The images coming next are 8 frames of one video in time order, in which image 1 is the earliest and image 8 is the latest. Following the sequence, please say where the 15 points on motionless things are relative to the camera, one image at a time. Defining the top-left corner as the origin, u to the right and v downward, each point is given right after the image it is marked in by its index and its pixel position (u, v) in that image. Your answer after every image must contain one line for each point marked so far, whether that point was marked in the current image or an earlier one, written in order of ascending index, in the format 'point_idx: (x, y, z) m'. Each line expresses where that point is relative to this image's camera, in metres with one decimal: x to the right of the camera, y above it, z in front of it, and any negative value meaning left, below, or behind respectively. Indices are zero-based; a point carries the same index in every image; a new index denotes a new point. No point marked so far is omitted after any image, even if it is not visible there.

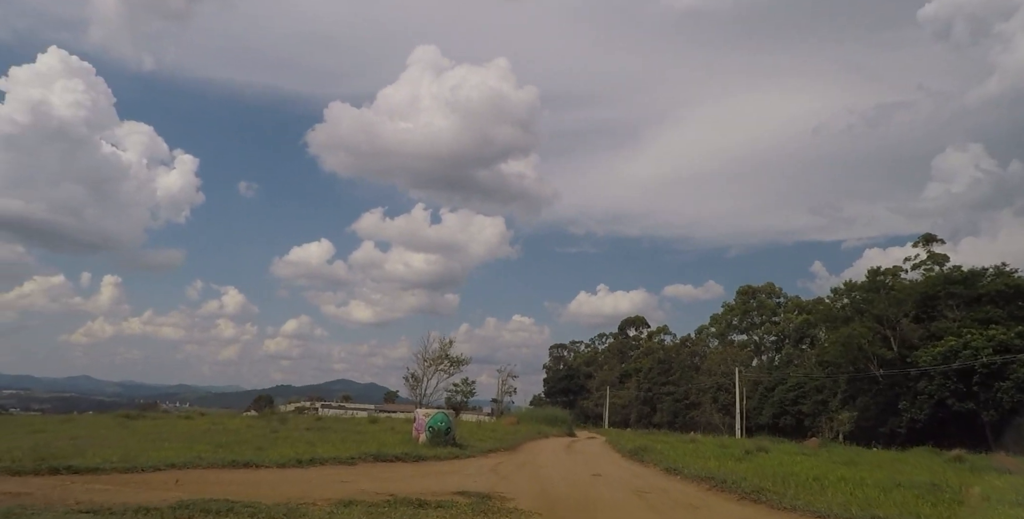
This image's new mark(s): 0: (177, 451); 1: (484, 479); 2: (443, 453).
0: (-7.7, -4.4, +16.1) m
1: (-0.5, -4.0, +13.0) m
2: (-1.6, -4.5, +16.6) m
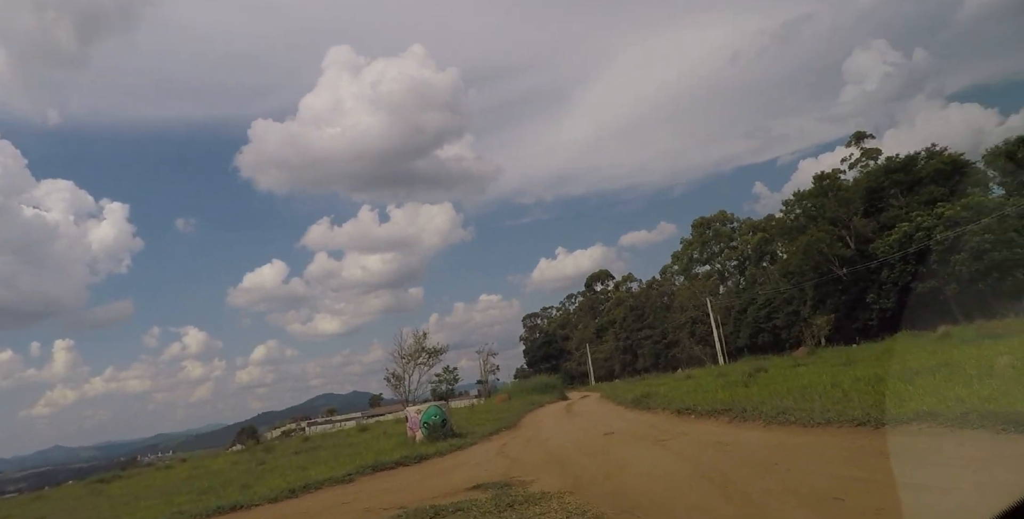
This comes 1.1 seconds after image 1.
0: (-7.4, -5.2, +14.8) m
1: (-0.3, -3.5, +12.0) m
2: (-1.5, -4.1, +15.6) m
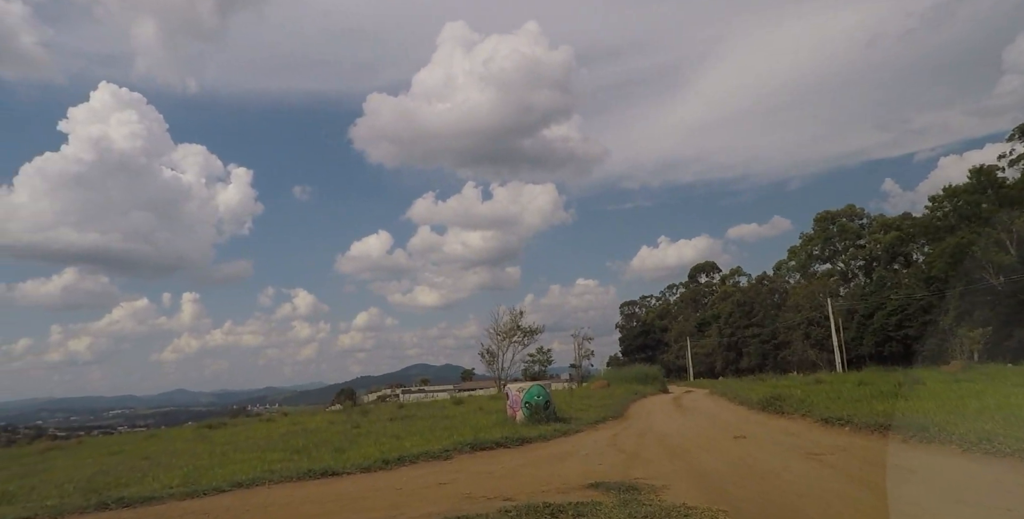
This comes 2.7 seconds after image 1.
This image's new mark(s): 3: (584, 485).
0: (-5.3, -4.2, +14.3) m
1: (+1.4, -3.0, +10.6) m
2: (+0.7, -3.5, +14.3) m
3: (+0.8, -2.7, +8.4) m
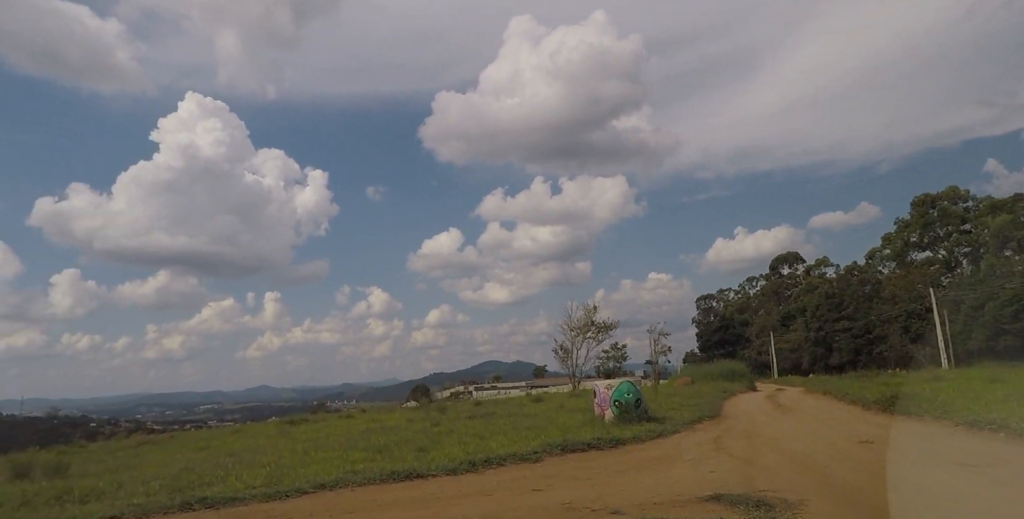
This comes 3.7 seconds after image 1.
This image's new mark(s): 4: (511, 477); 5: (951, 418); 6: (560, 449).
0: (-3.6, -4.0, +13.9) m
1: (+2.8, -2.7, +9.5) m
2: (+2.4, -3.2, +13.3) m
3: (+2.0, -2.5, +7.4) m
4: (0.0, -3.1, +10.2) m
5: (+6.9, -2.5, +11.4) m
6: (+0.8, -3.3, +12.2) m
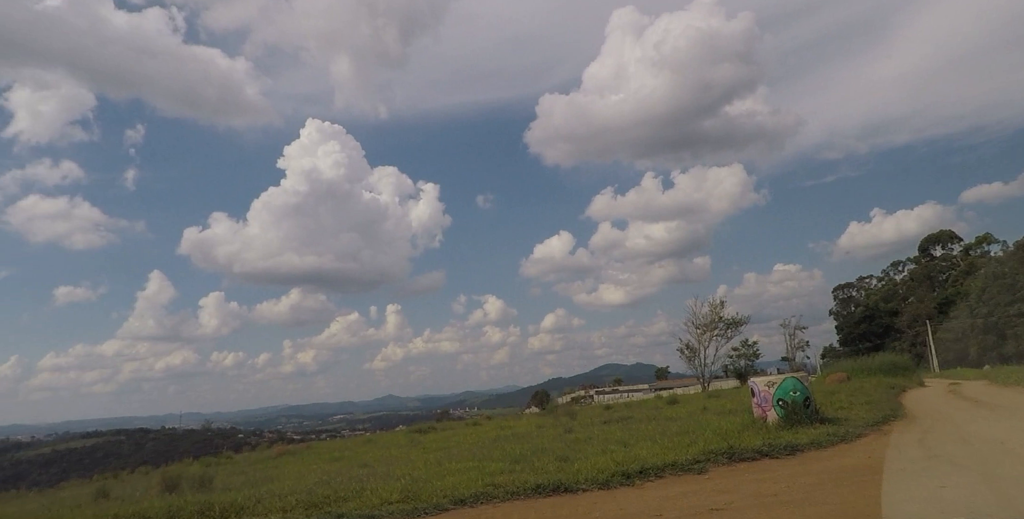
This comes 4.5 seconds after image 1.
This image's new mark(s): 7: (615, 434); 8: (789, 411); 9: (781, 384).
0: (-0.8, -4.0, +12.9) m
1: (+4.6, -2.3, +7.6) m
2: (+4.9, -2.8, +11.4) m
3: (+3.5, -2.1, +5.6) m
4: (+2.0, -2.9, +8.8) m
5: (+9.0, -1.8, +8.8) m
6: (+3.2, -2.9, +10.6) m
7: (+2.4, -4.0, +16.5) m
8: (+5.1, -2.8, +13.2) m
9: (+5.1, -2.4, +13.6) m
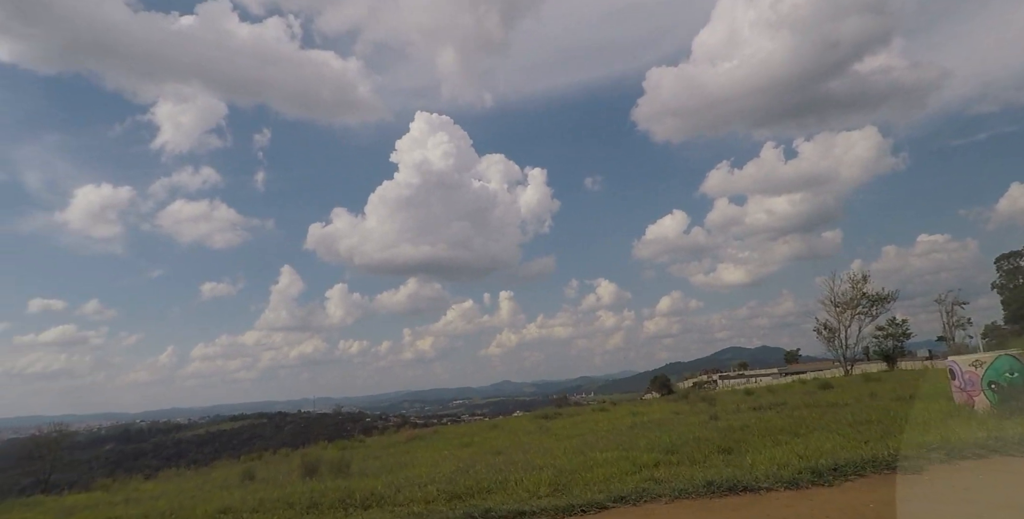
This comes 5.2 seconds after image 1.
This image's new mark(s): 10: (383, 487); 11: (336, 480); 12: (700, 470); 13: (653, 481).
0: (+1.8, -3.5, +11.7) m
1: (+6.3, -1.8, +5.6) m
2: (+7.1, -2.2, +9.3) m
3: (+4.9, -1.6, +3.8) m
4: (+3.9, -2.4, +7.2) m
5: (+10.8, -1.1, +6.1) m
6: (+5.3, -2.4, +8.8) m
7: (+5.5, -3.4, +14.8) m
8: (+7.7, -2.1, +11.1) m
9: (+7.7, -1.7, +11.5) m
10: (-2.7, -4.8, +15.1) m
11: (-4.5, -5.6, +18.0) m
12: (+2.8, -3.1, +10.6) m
13: (+2.1, -3.2, +10.4) m
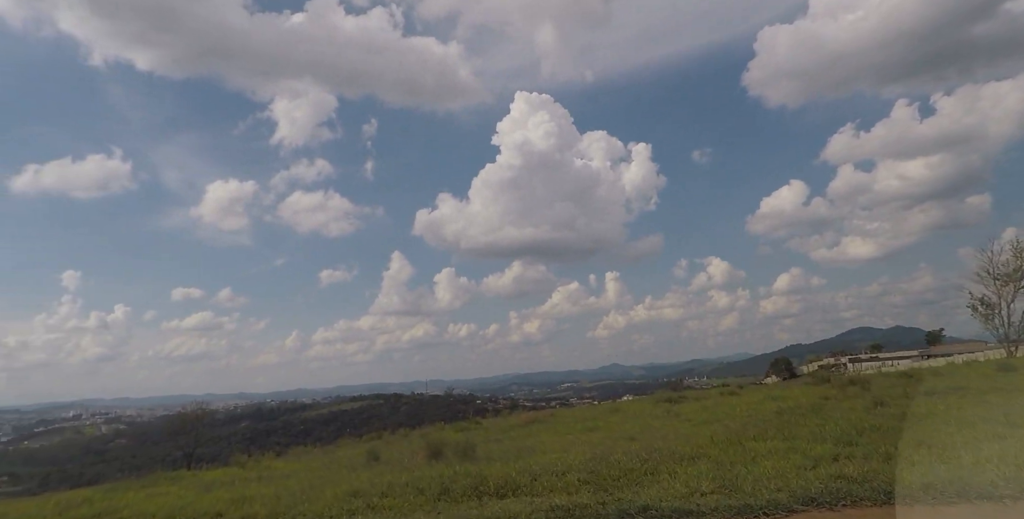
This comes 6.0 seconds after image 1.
0: (+4.0, -2.9, +10.1) m
1: (+7.6, -1.3, +3.3) m
2: (+9.0, -1.6, +6.9) m
3: (+5.9, -1.2, +1.8) m
4: (+5.5, -1.9, +5.3) m
5: (+12.1, -0.5, +3.2) m
6: (+7.1, -1.8, +6.7) m
7: (+8.1, -2.6, +12.6) m
8: (+9.7, -1.4, +8.6) m
9: (+9.8, -1.0, +8.9) m
10: (+0.1, -4.3, +14.2) m
11: (-1.2, -5.0, +17.2) m
12: (+4.8, -2.5, +8.8) m
13: (+4.1, -2.7, +8.8) m
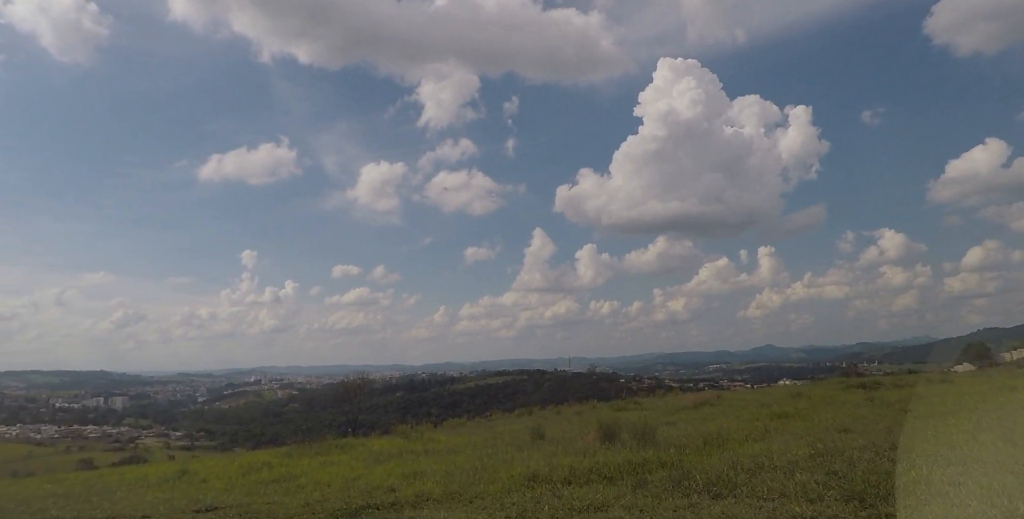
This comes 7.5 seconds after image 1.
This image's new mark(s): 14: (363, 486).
0: (+6.6, -2.3, +7.3) m
1: (+8.8, -0.9, 0.0) m
2: (+10.9, -1.1, +3.2) m
3: (+6.8, -0.9, -1.2) m
4: (+7.1, -1.4, +2.3) m
5: (+13.2, -0.1, -1.1) m
6: (+9.0, -1.3, +3.3) m
7: (+11.2, -1.9, +8.9) m
8: (+12.0, -0.9, +4.7) m
9: (+12.1, -0.4, +5.0) m
10: (+3.6, -3.6, +12.1) m
11: (+3.0, -4.2, +15.4) m
12: (+7.2, -2.0, +5.9) m
13: (+6.5, -2.1, +6.0) m
14: (-3.4, -5.2, +16.3) m
